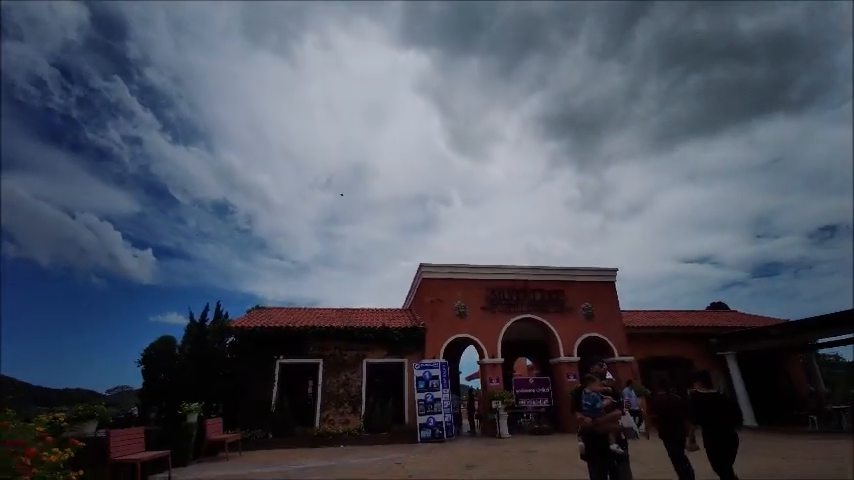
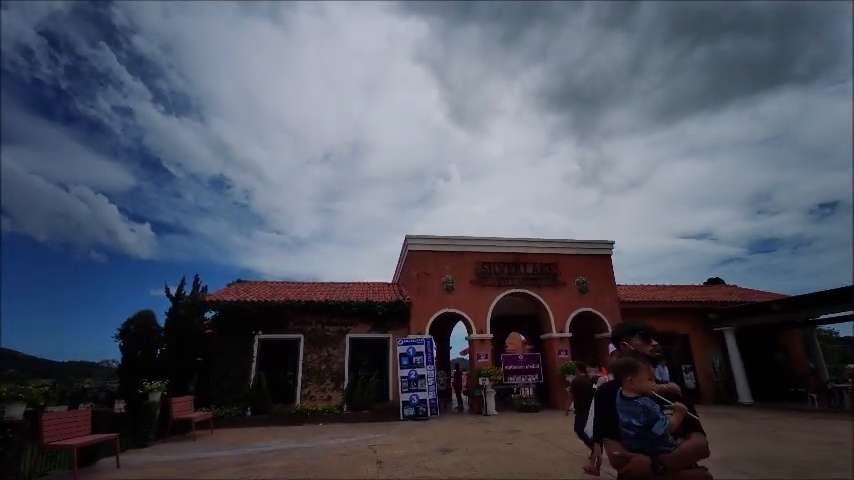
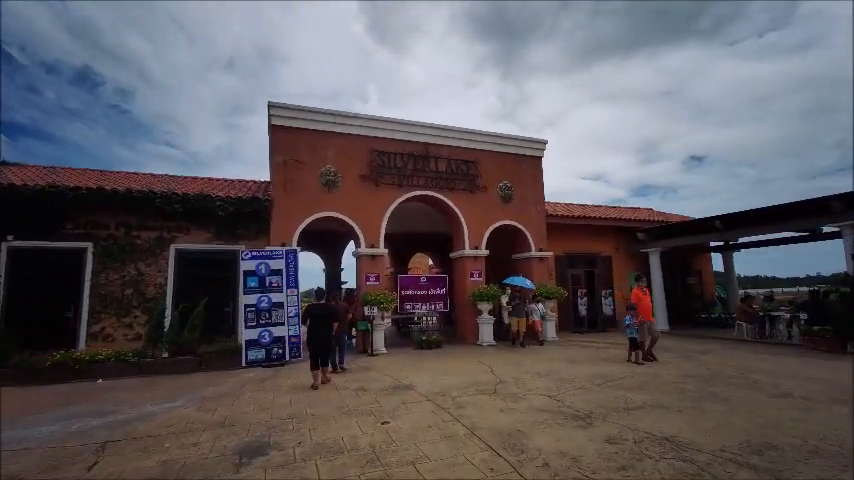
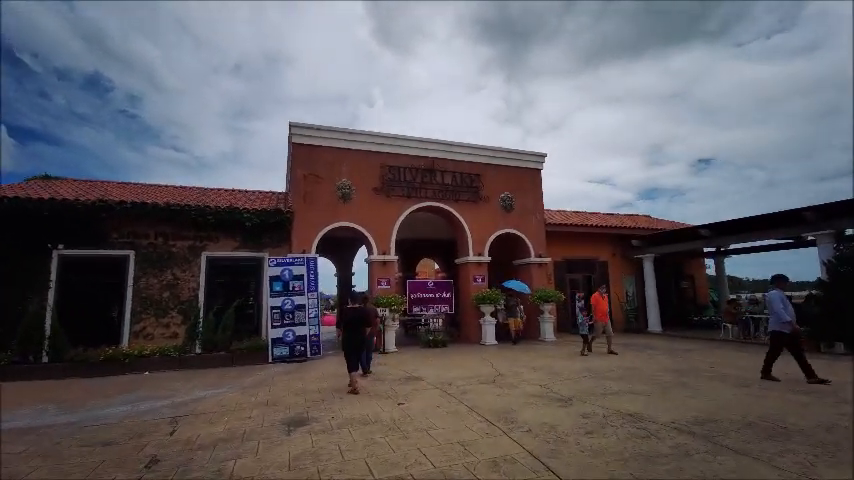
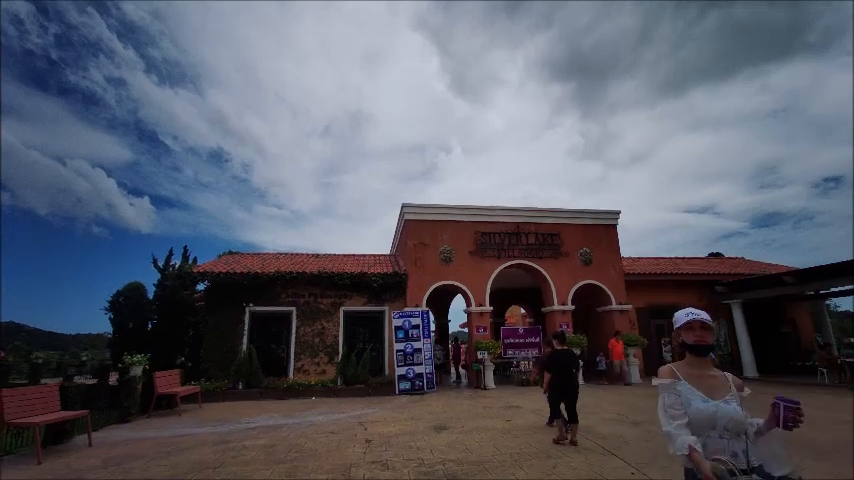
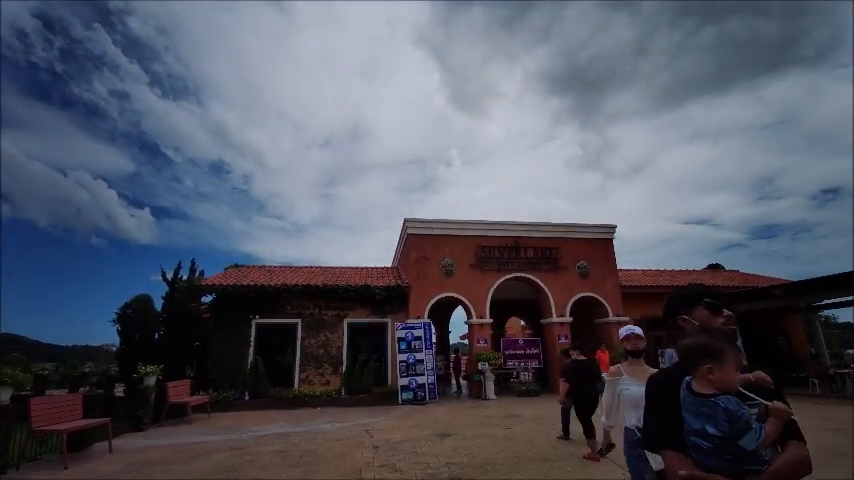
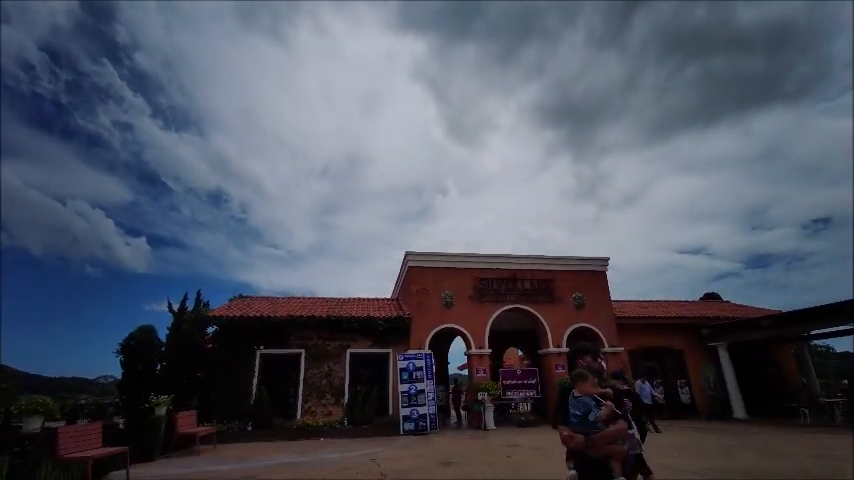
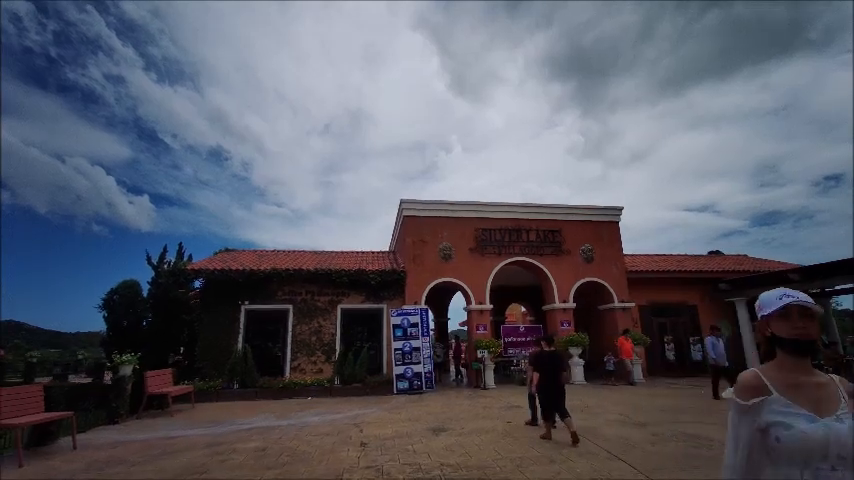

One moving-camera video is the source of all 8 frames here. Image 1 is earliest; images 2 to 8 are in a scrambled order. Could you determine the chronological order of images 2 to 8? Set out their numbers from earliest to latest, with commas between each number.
7, 2, 6, 5, 8, 4, 3
